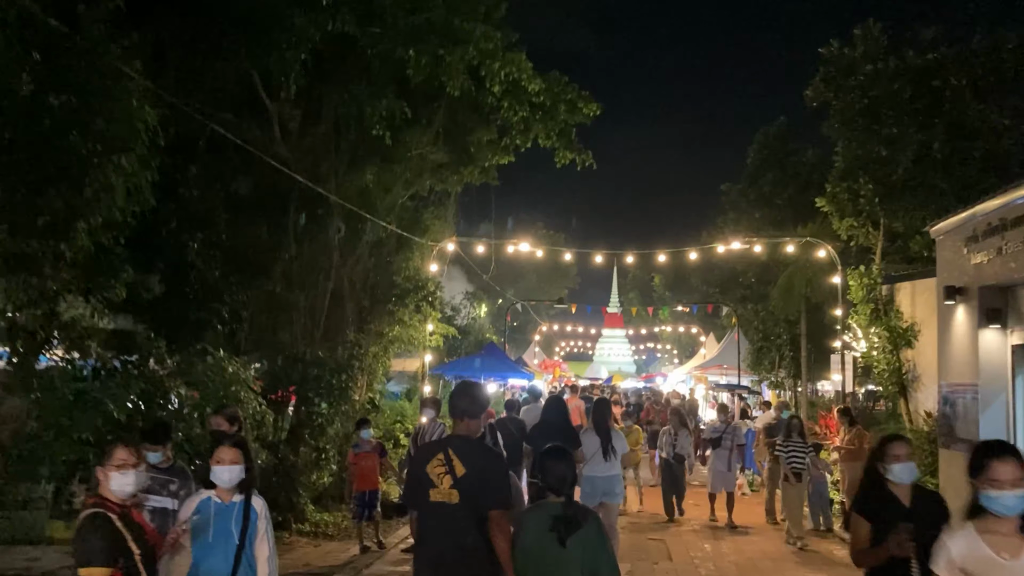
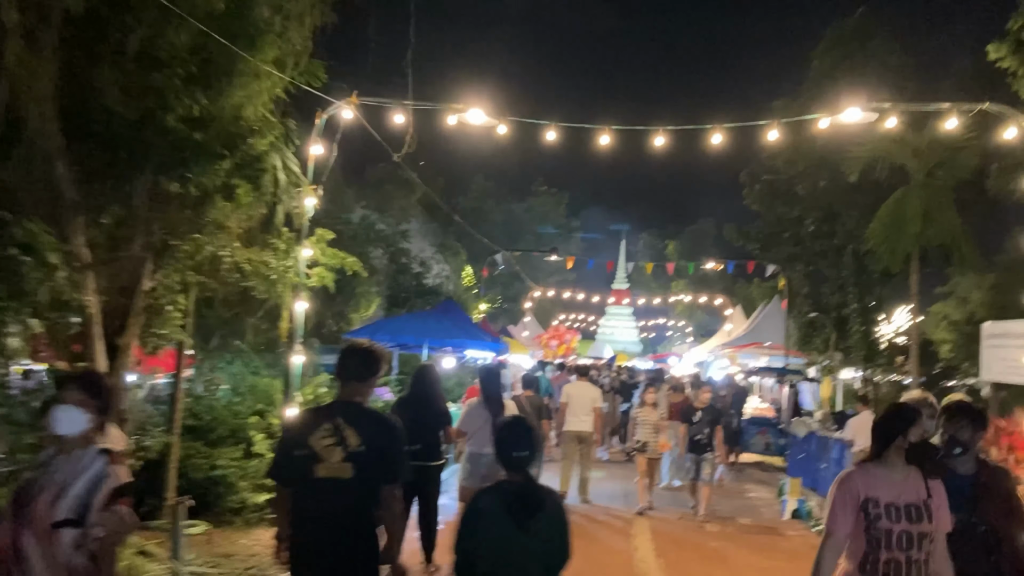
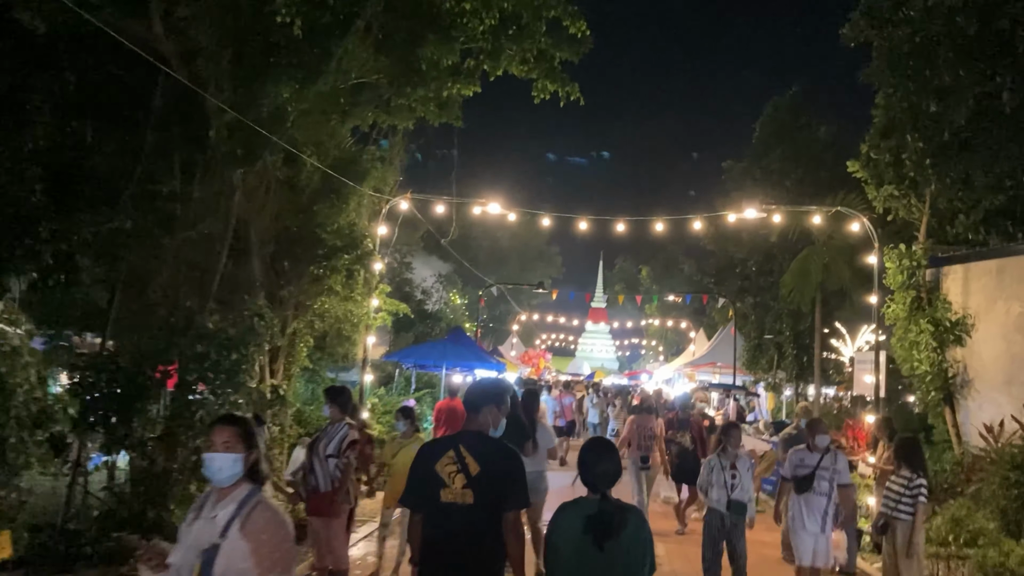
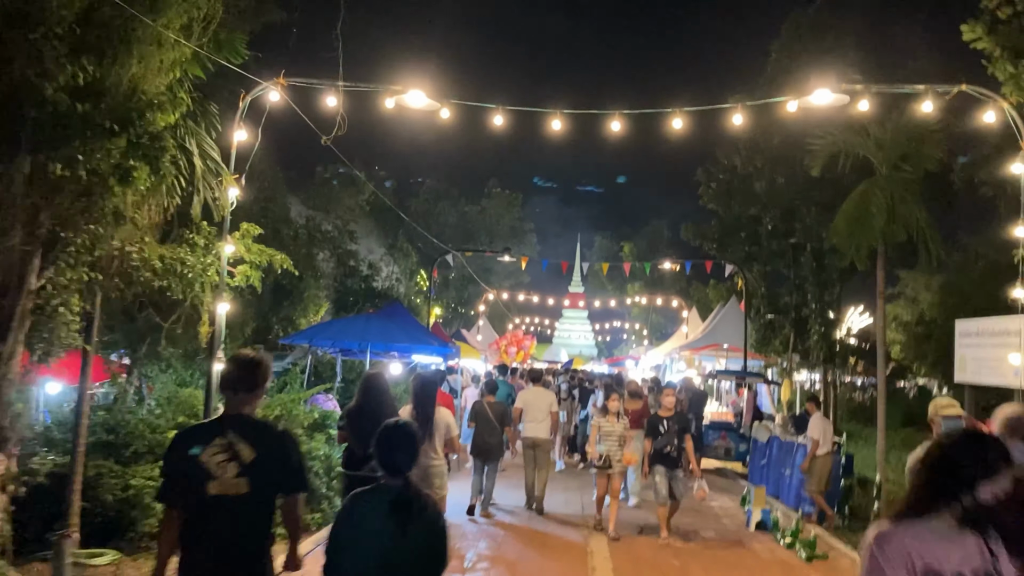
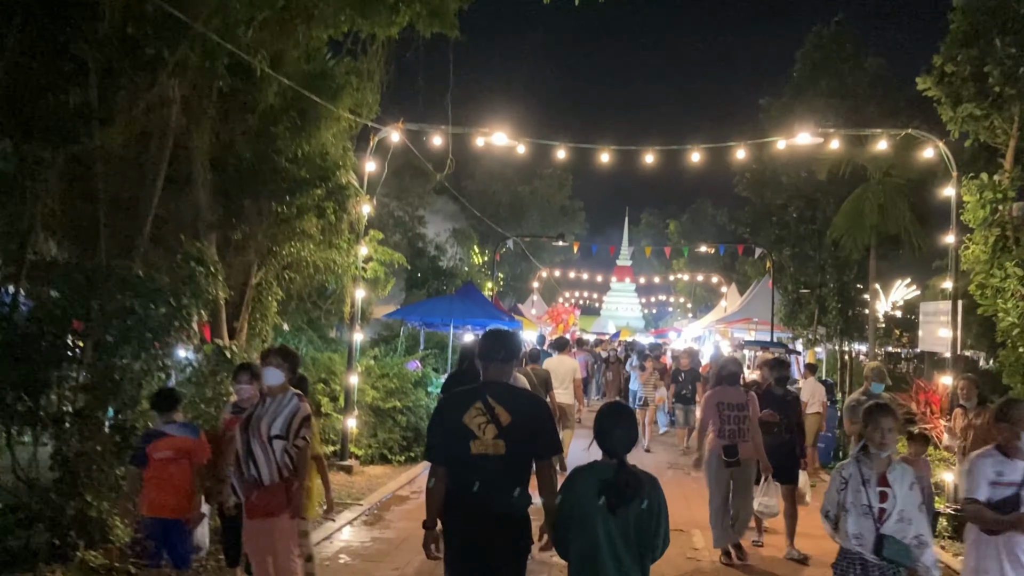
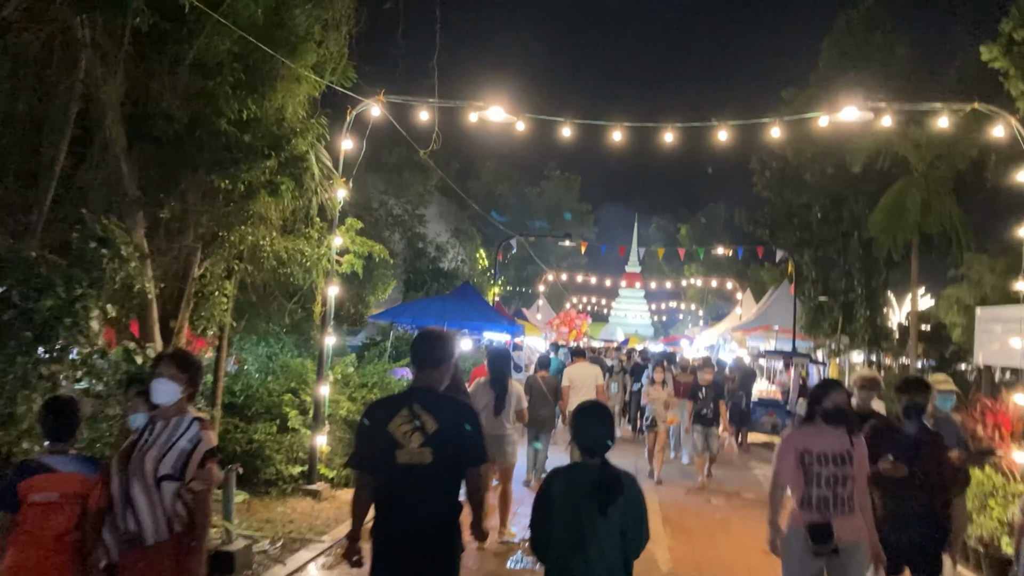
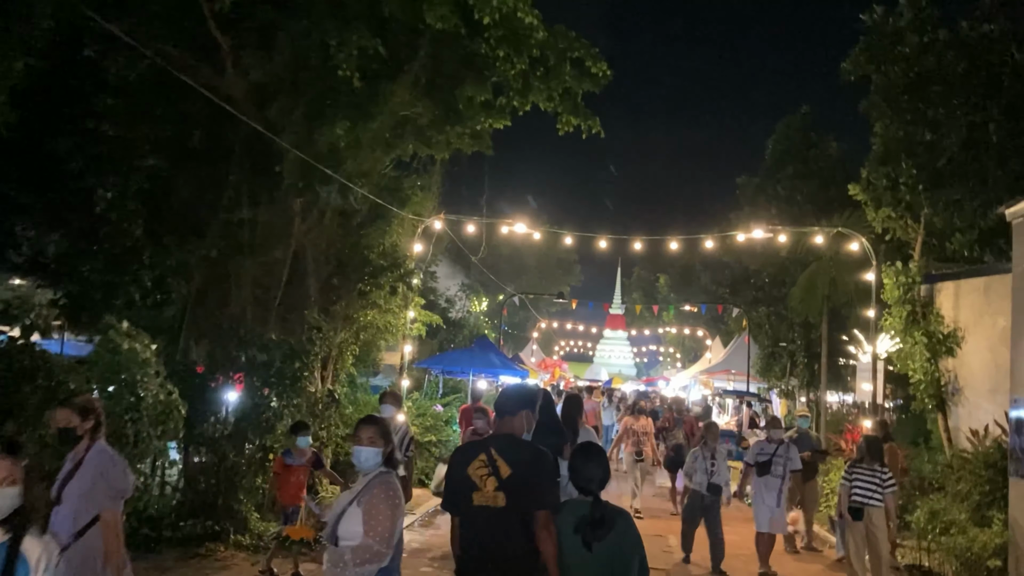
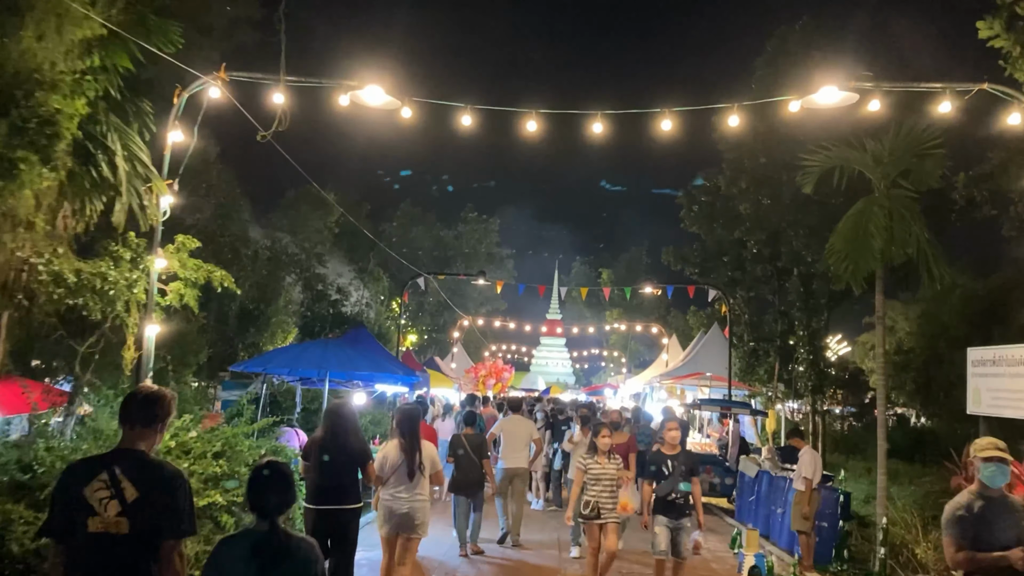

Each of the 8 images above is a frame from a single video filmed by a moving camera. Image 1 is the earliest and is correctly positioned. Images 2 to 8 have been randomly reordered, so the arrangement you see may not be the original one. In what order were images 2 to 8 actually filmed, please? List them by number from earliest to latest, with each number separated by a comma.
7, 3, 5, 6, 2, 4, 8
